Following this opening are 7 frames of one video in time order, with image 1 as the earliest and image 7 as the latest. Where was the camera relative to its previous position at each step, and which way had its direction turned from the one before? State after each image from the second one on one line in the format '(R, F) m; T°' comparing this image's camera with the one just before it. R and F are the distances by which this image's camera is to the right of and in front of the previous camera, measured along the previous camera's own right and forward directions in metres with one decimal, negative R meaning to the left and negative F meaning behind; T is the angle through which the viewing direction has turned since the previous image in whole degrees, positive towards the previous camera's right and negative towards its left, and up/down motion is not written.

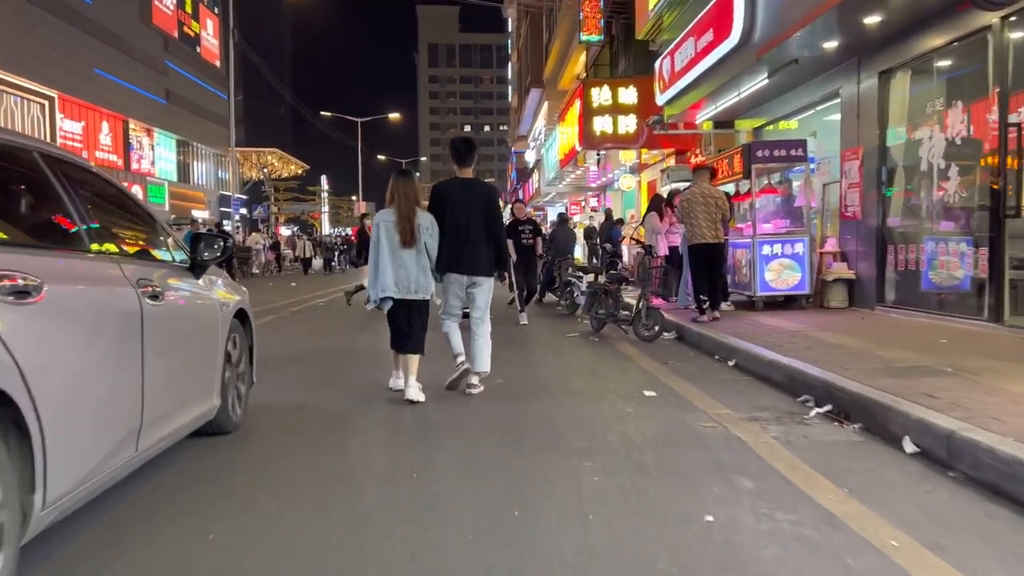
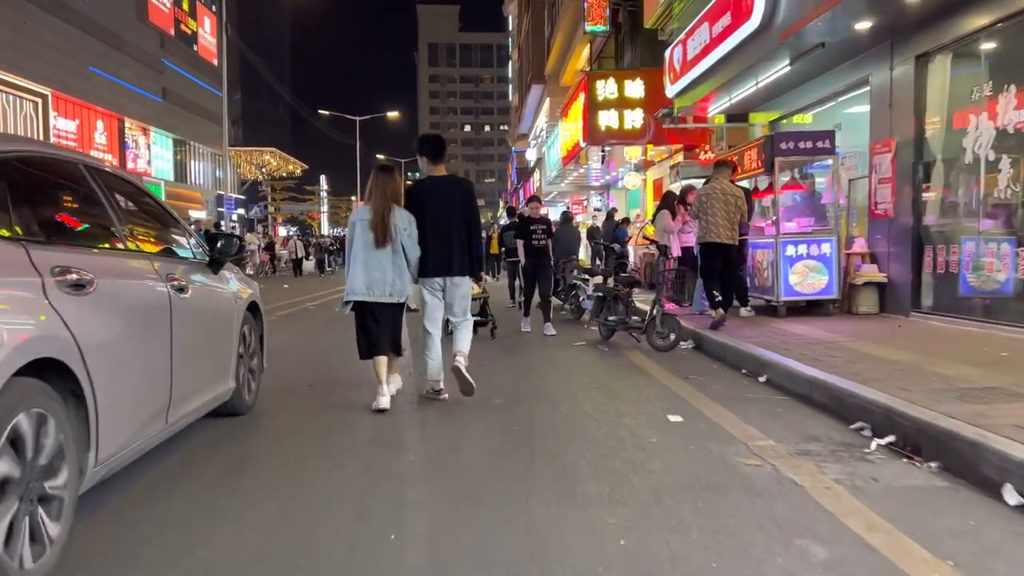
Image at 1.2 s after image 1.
(0.0, +0.8) m; 0°
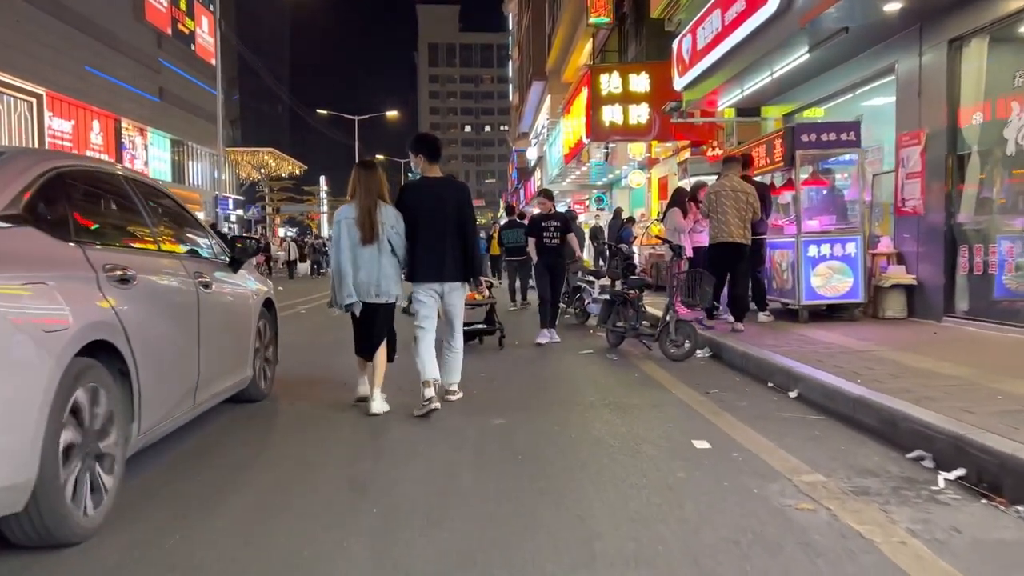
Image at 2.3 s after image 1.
(0.0, +0.6) m; 0°
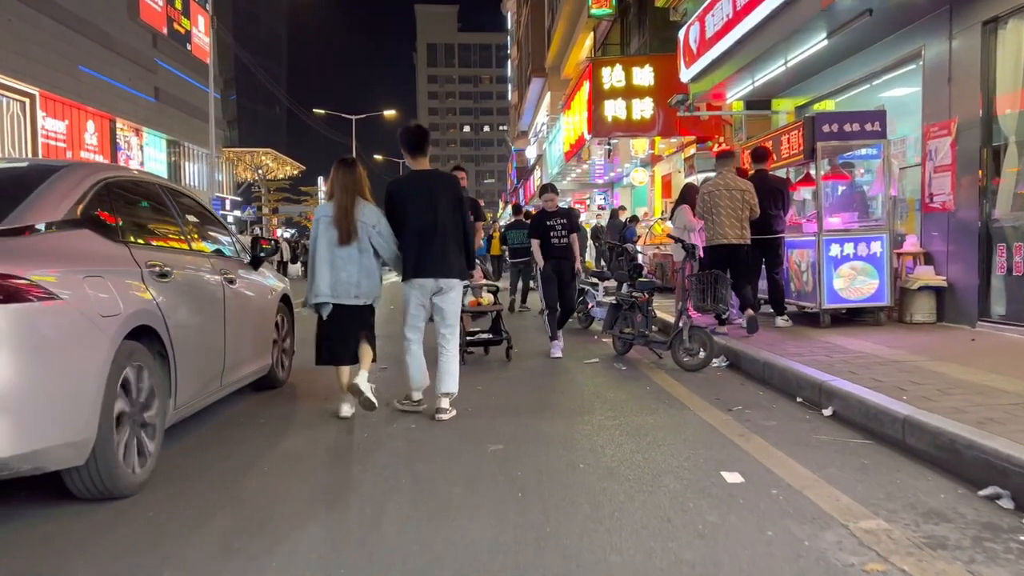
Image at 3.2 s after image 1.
(0.0, +0.6) m; 0°
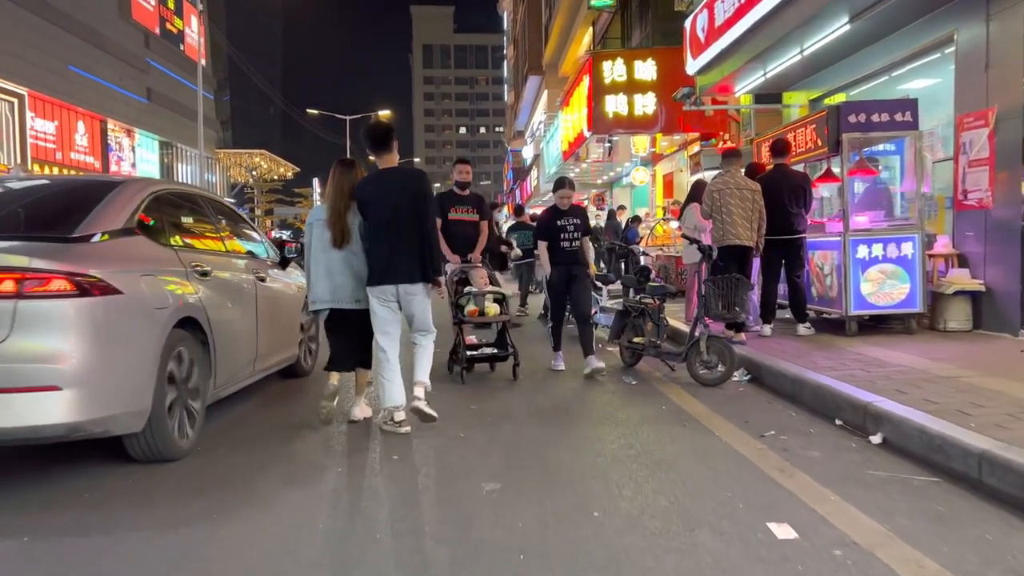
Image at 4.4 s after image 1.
(0.0, +0.7) m; 0°
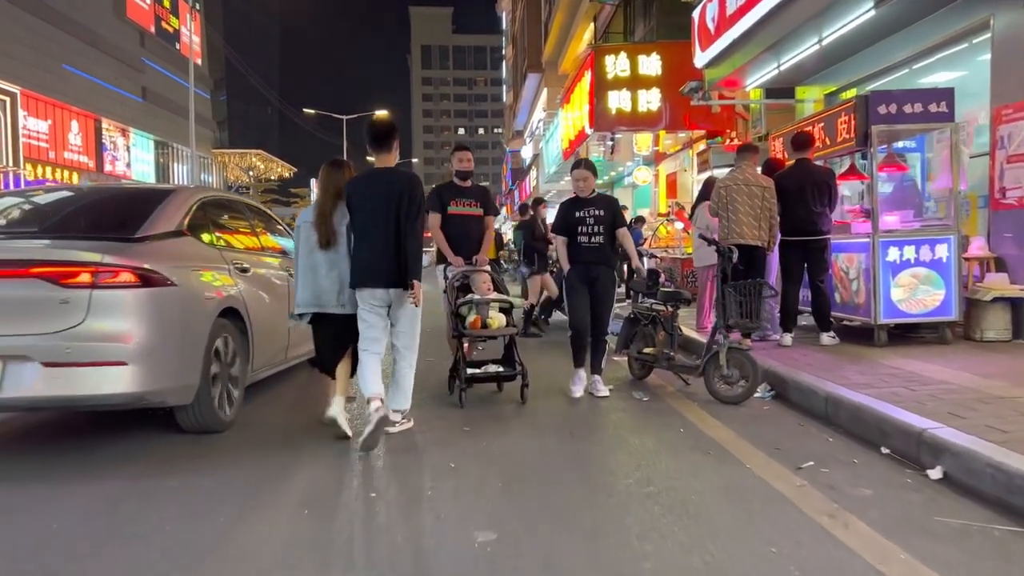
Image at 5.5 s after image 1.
(0.0, +0.6) m; 0°
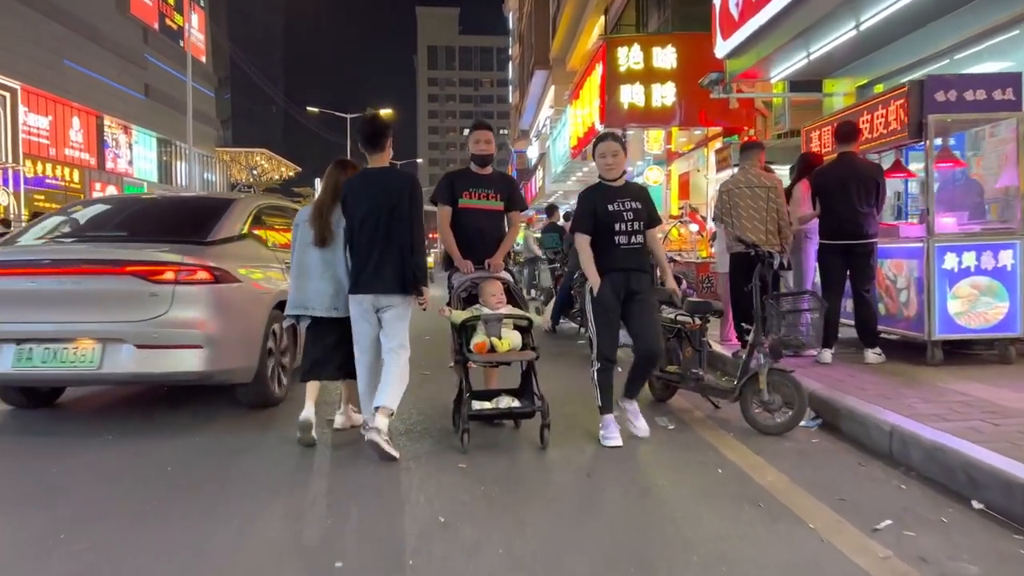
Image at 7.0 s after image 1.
(0.0, +0.8) m; 0°
